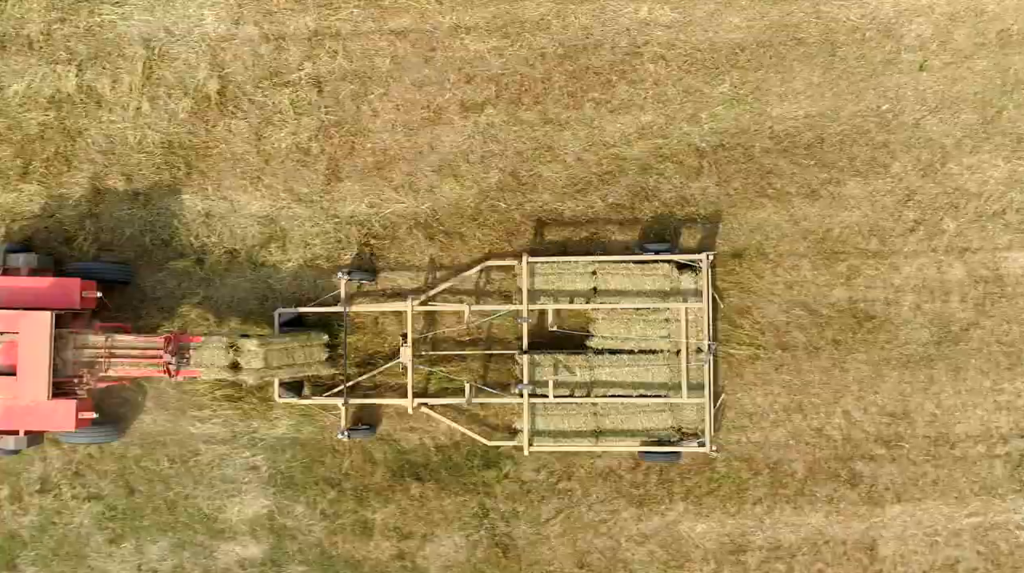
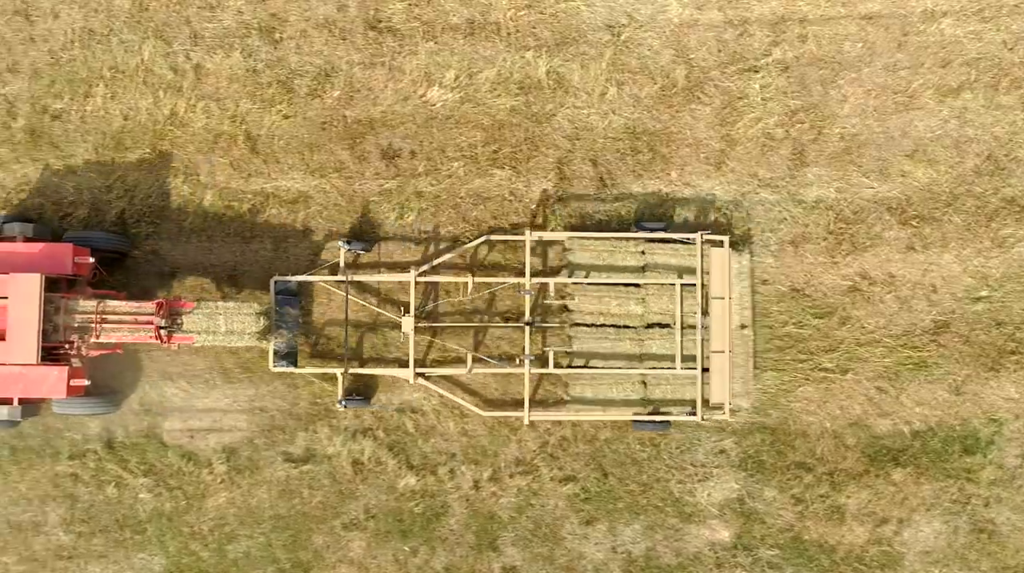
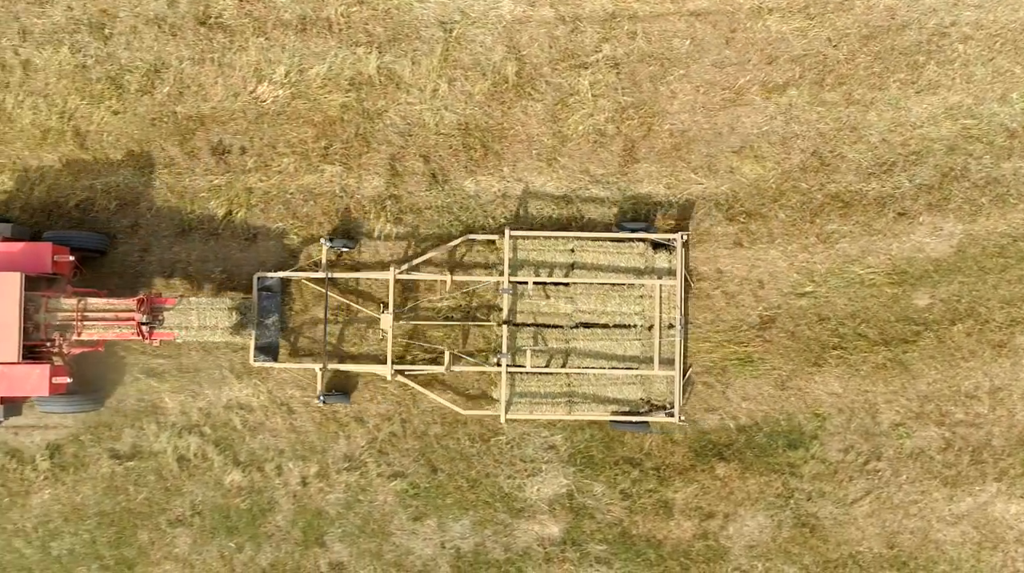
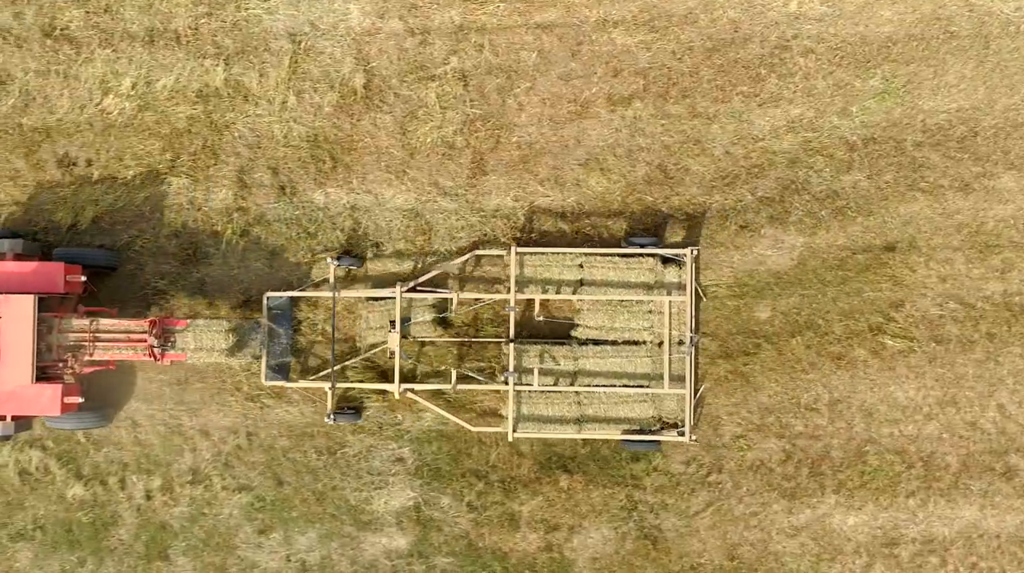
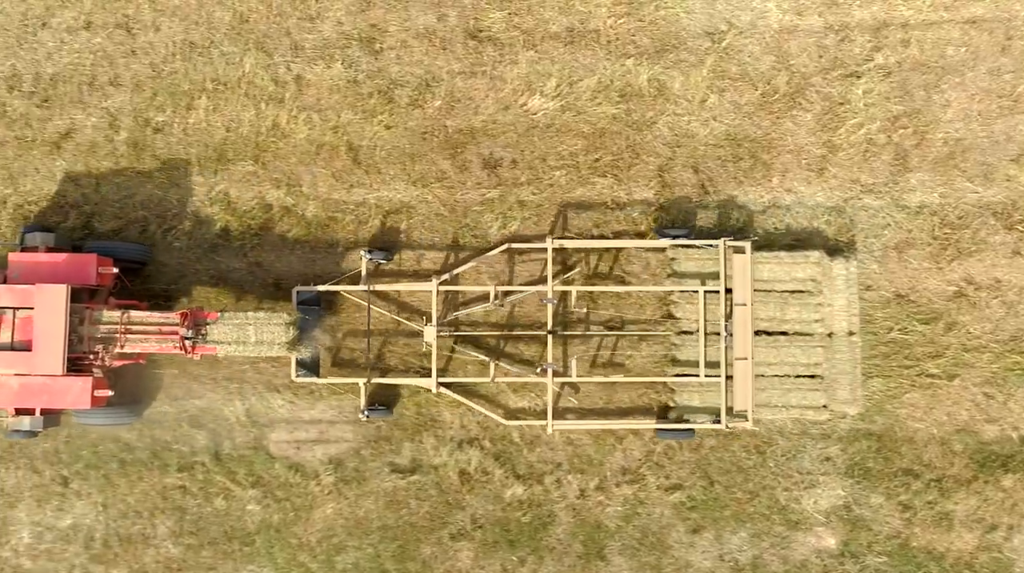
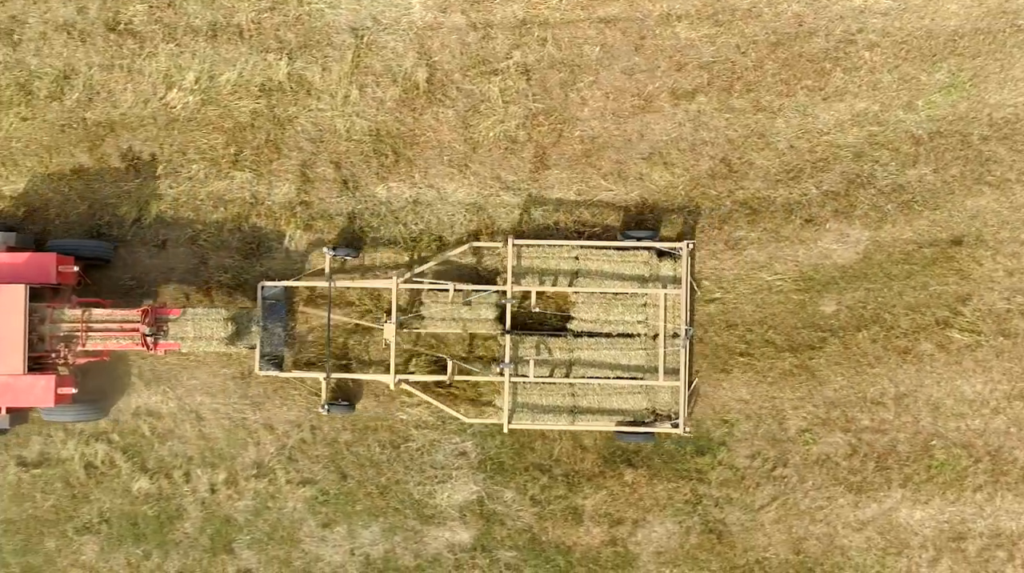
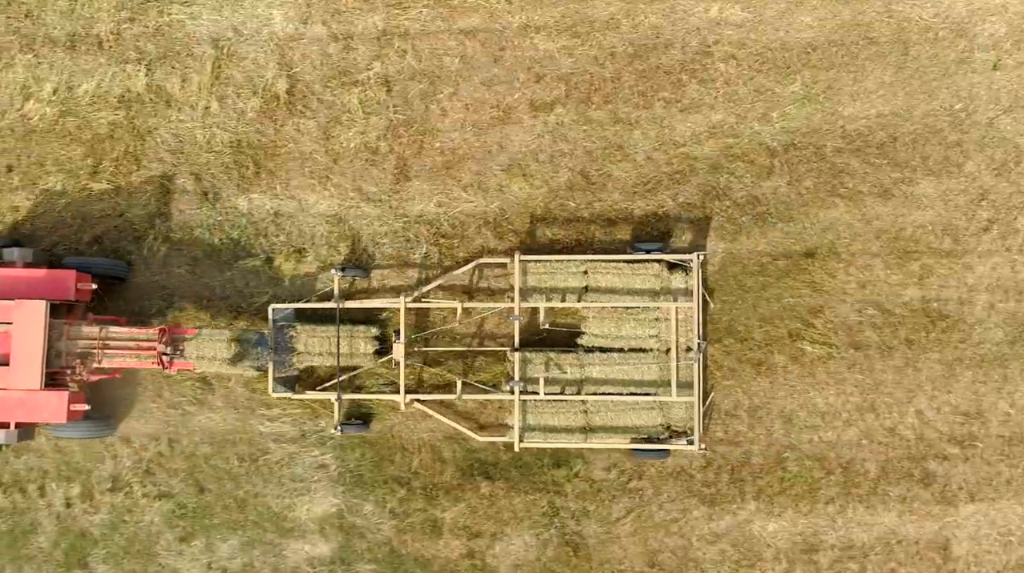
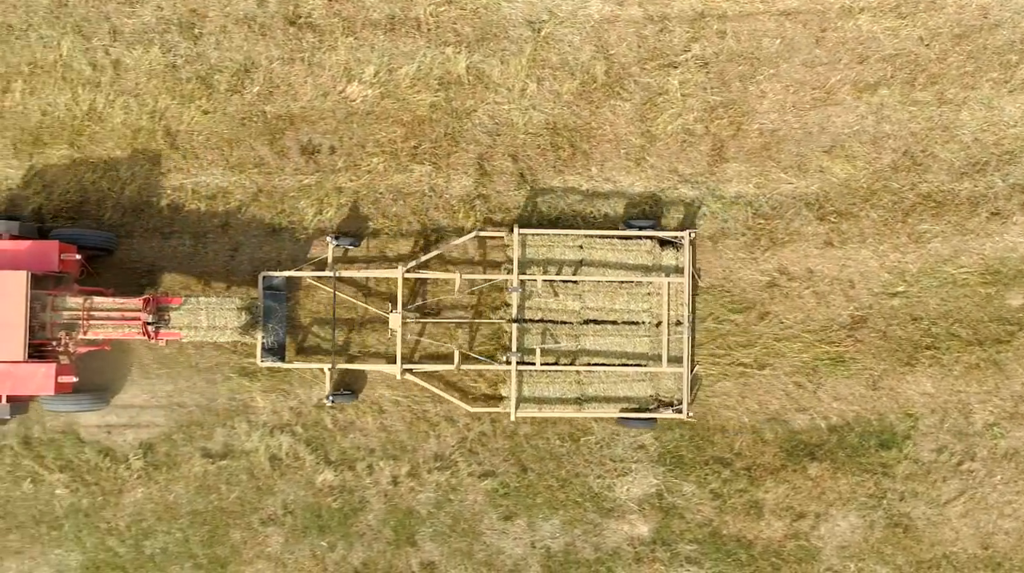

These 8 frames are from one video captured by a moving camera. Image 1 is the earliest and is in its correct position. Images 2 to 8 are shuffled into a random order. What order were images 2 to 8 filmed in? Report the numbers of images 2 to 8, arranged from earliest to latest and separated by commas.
7, 4, 6, 3, 8, 2, 5
